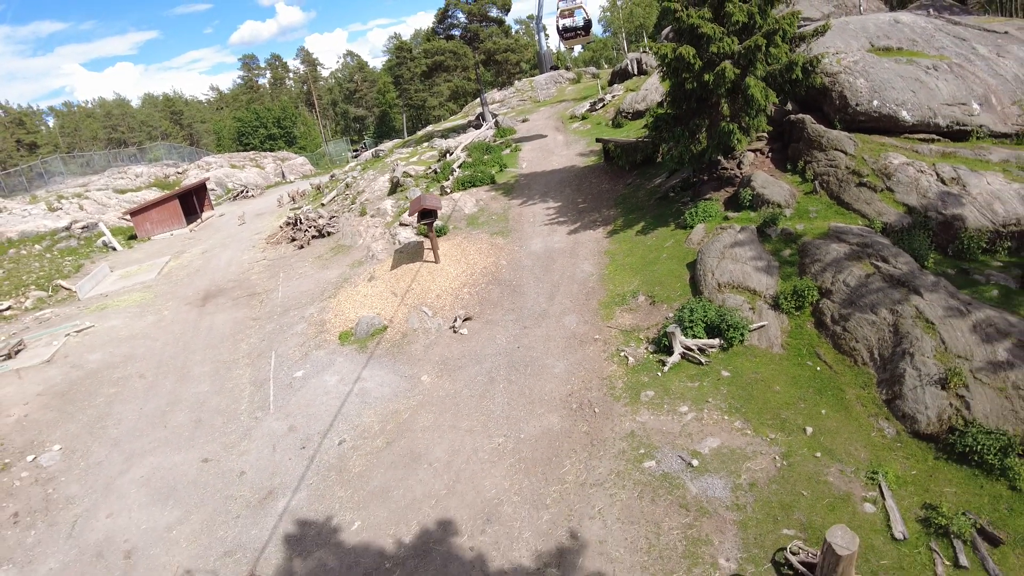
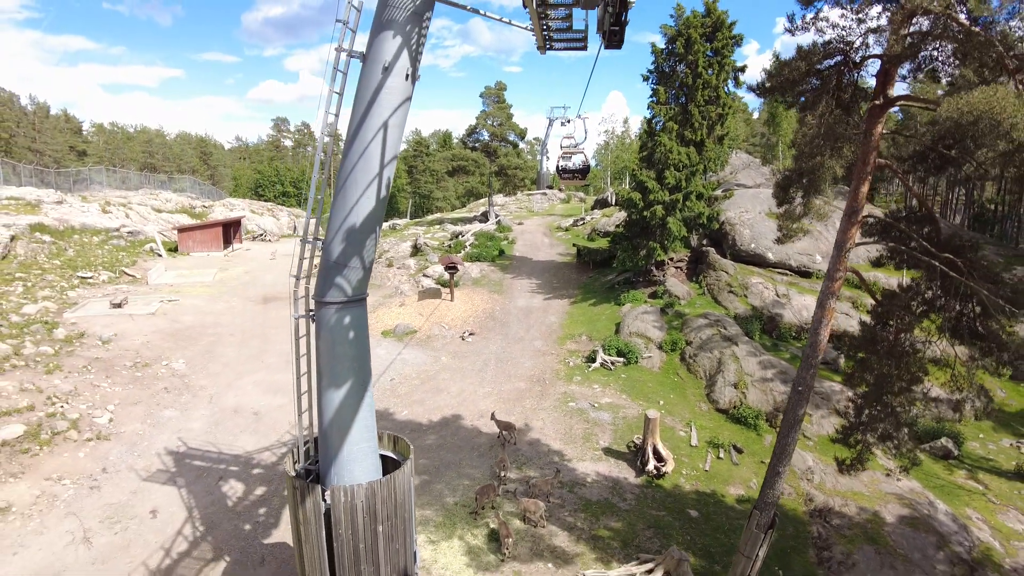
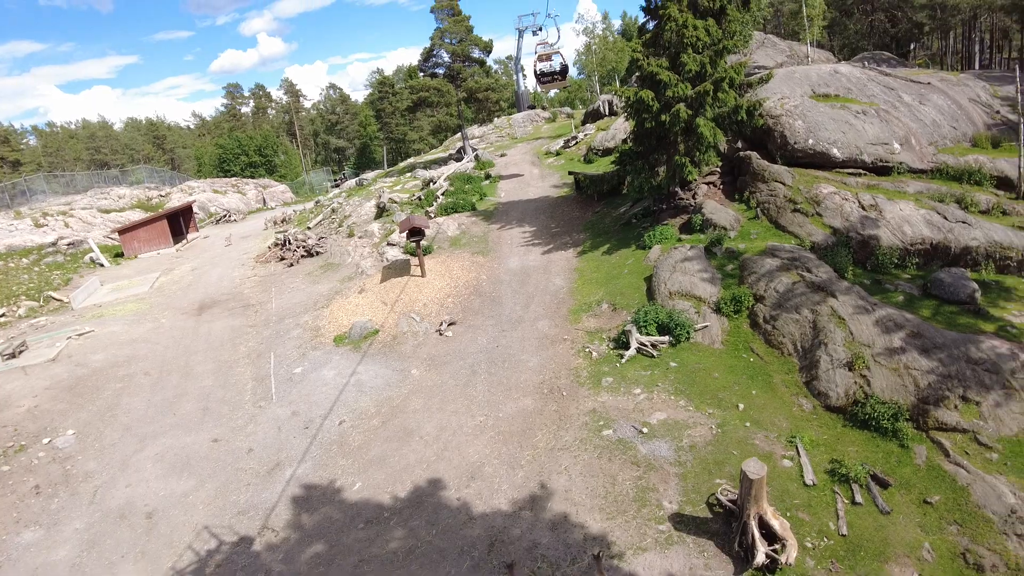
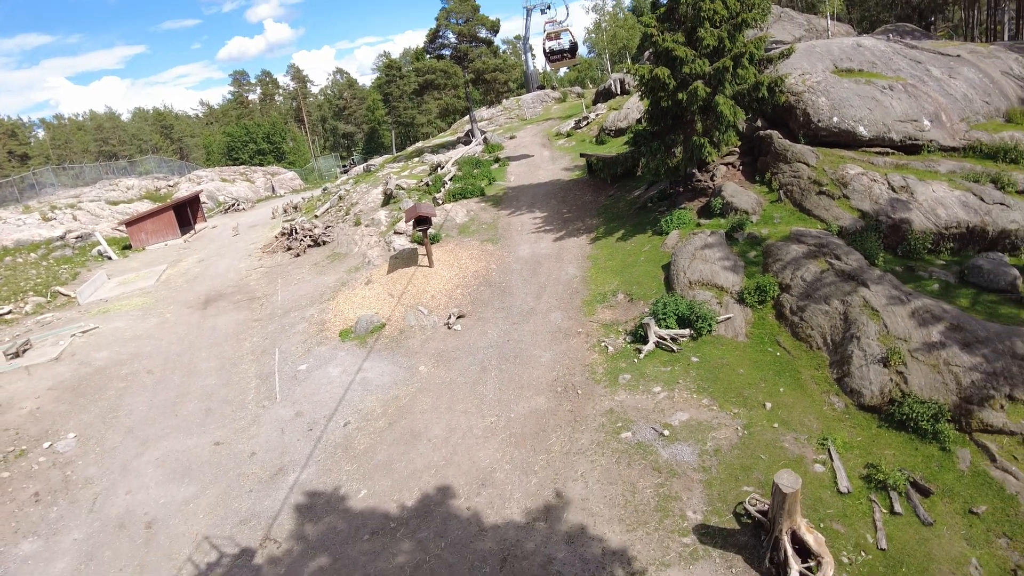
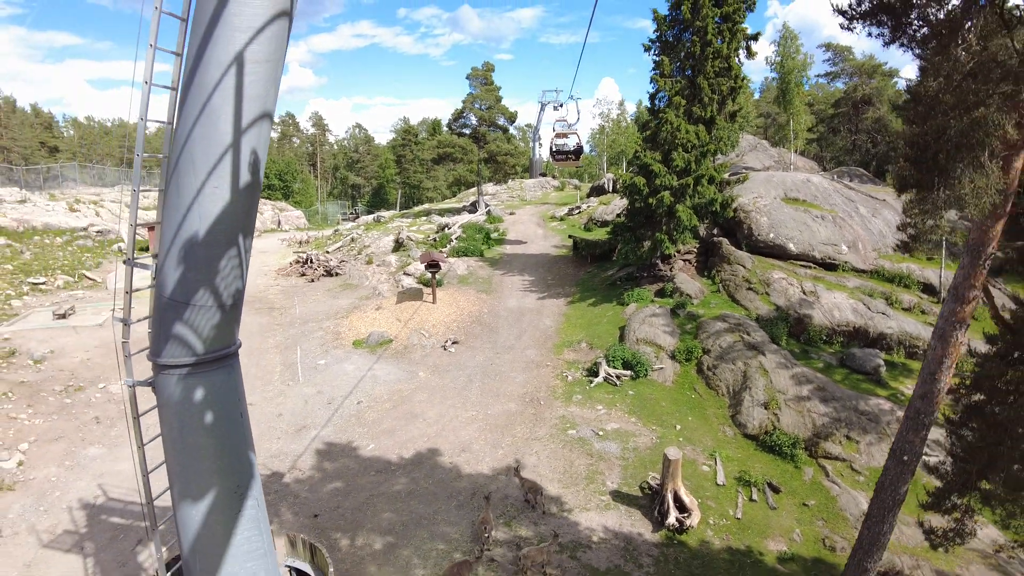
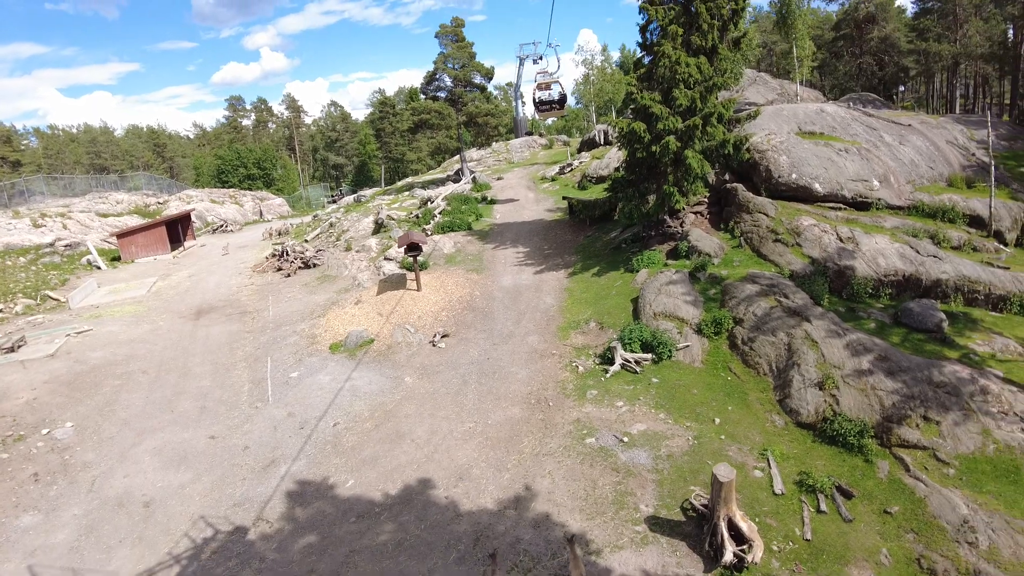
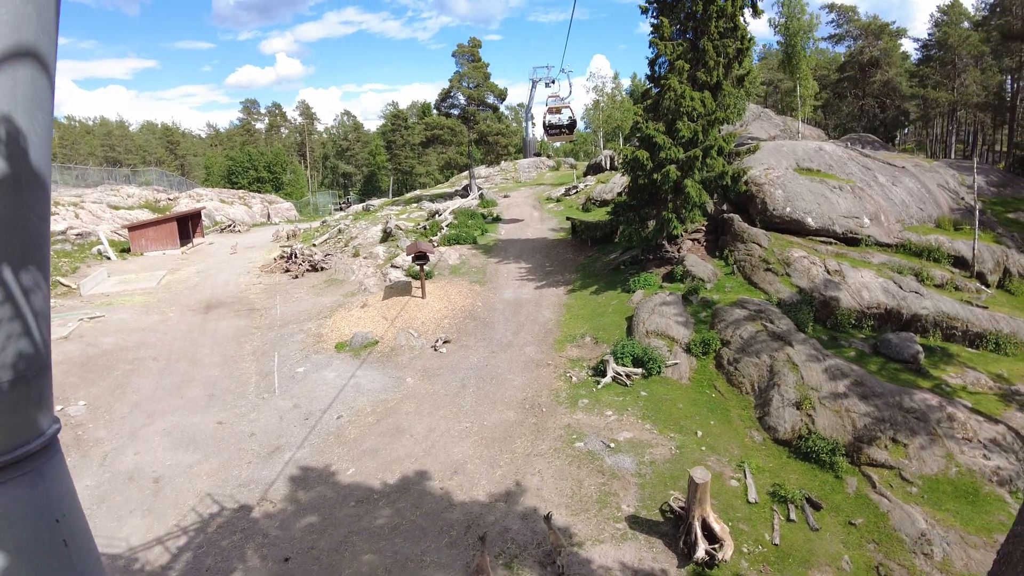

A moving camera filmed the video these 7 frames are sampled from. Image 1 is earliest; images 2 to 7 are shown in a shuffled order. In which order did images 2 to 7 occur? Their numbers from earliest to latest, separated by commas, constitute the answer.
4, 3, 6, 7, 5, 2
